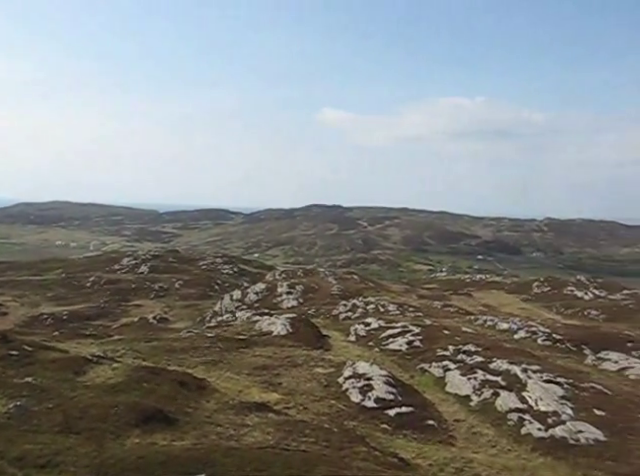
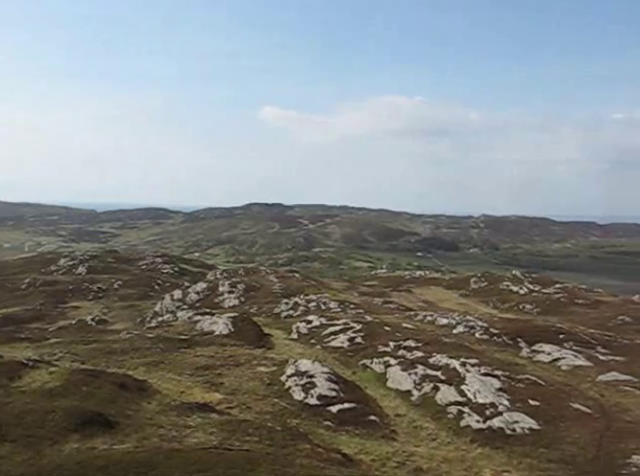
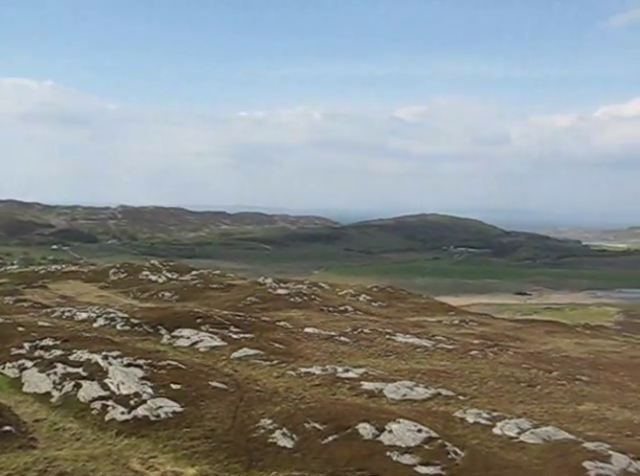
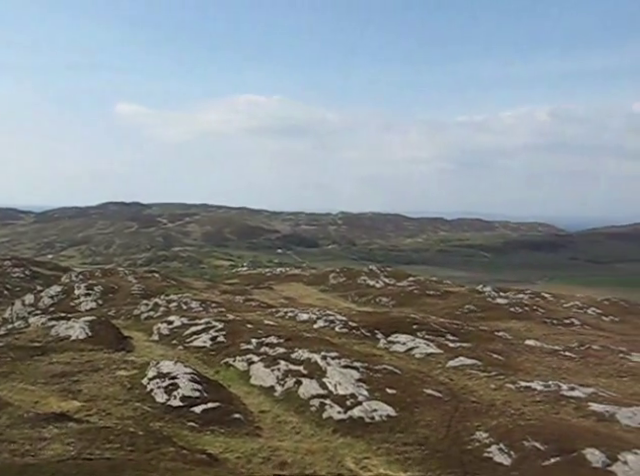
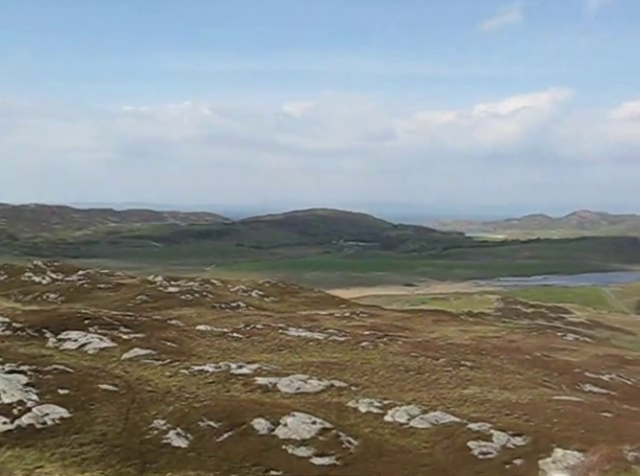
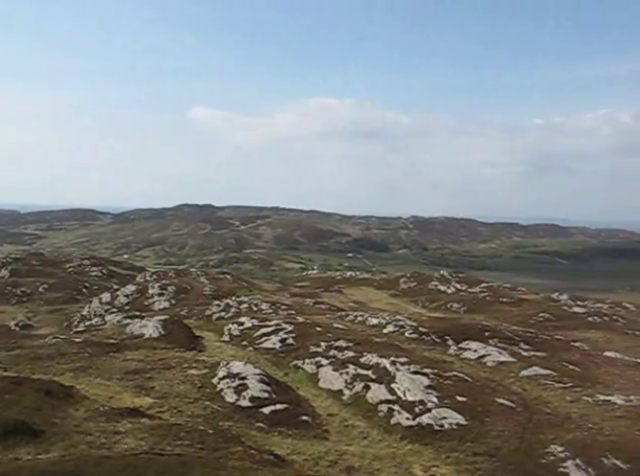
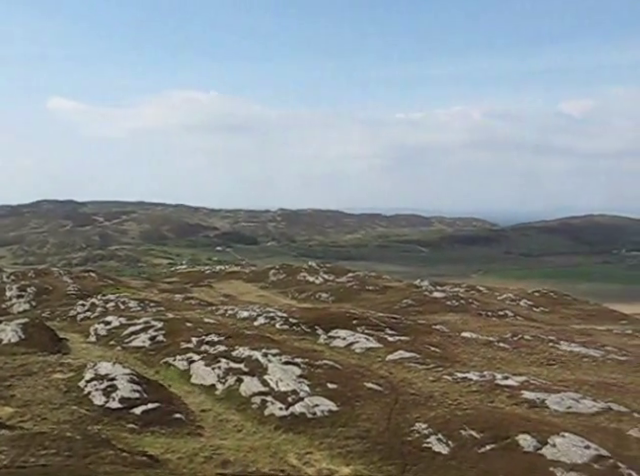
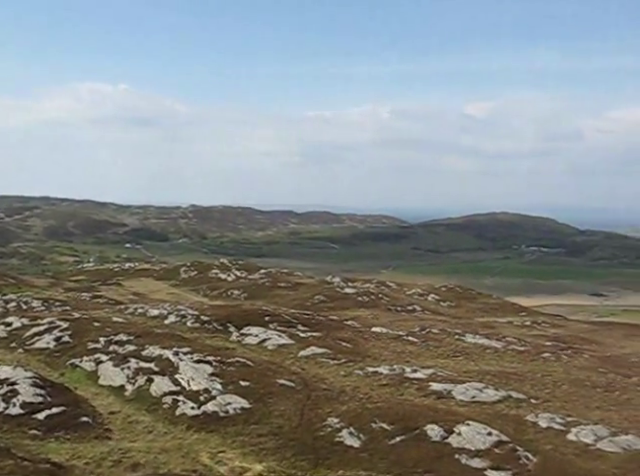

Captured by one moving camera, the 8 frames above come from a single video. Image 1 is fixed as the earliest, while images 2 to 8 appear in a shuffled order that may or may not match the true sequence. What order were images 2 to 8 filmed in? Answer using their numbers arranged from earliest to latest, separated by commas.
2, 6, 4, 7, 8, 3, 5
